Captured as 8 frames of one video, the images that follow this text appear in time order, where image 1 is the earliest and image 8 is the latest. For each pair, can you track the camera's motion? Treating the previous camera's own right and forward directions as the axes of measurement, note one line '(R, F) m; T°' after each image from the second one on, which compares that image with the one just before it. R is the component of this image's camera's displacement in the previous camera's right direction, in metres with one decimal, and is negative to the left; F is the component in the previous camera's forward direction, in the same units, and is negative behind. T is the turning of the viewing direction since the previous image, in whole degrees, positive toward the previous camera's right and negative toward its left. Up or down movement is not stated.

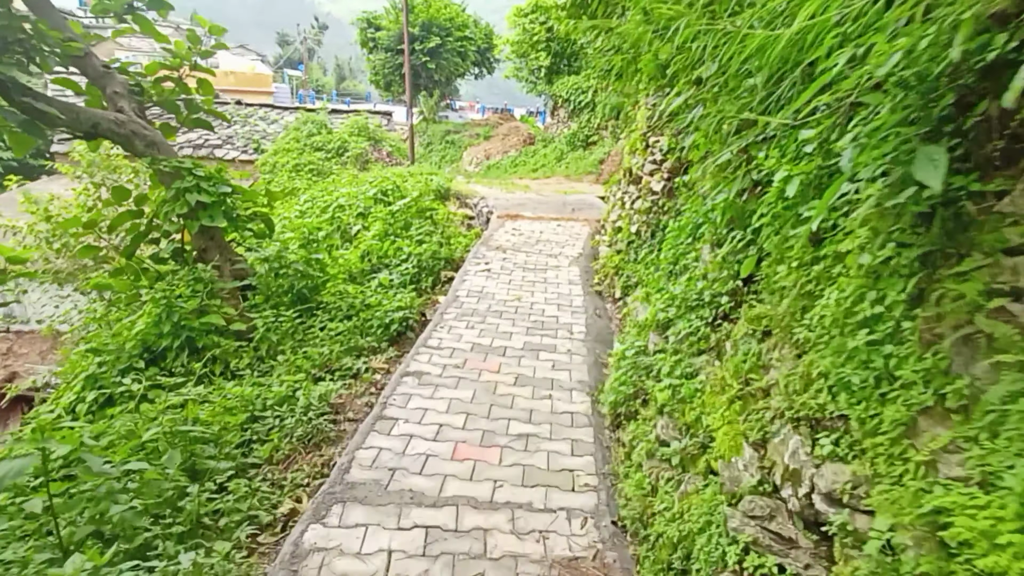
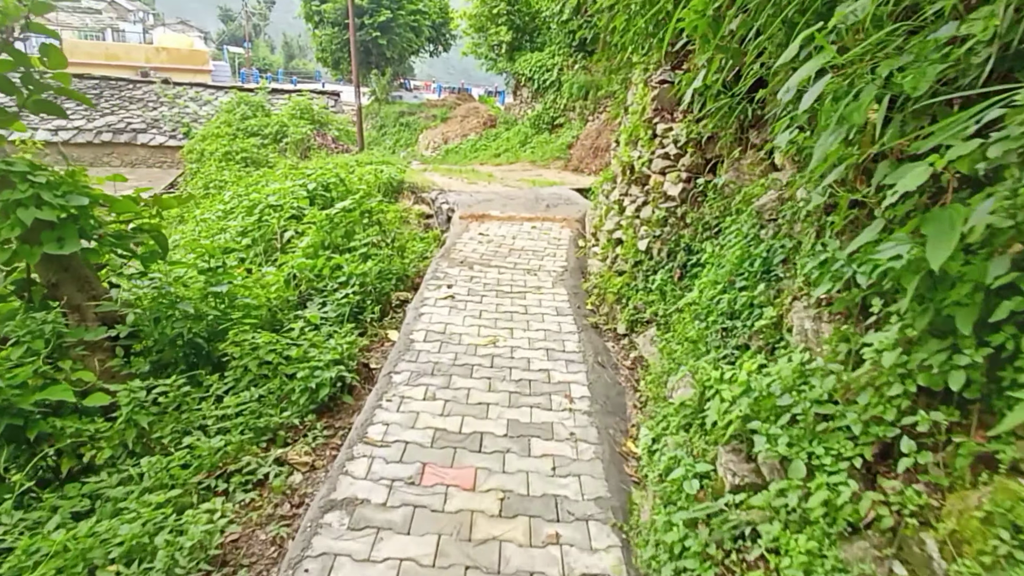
(-0.1, +1.1) m; +3°
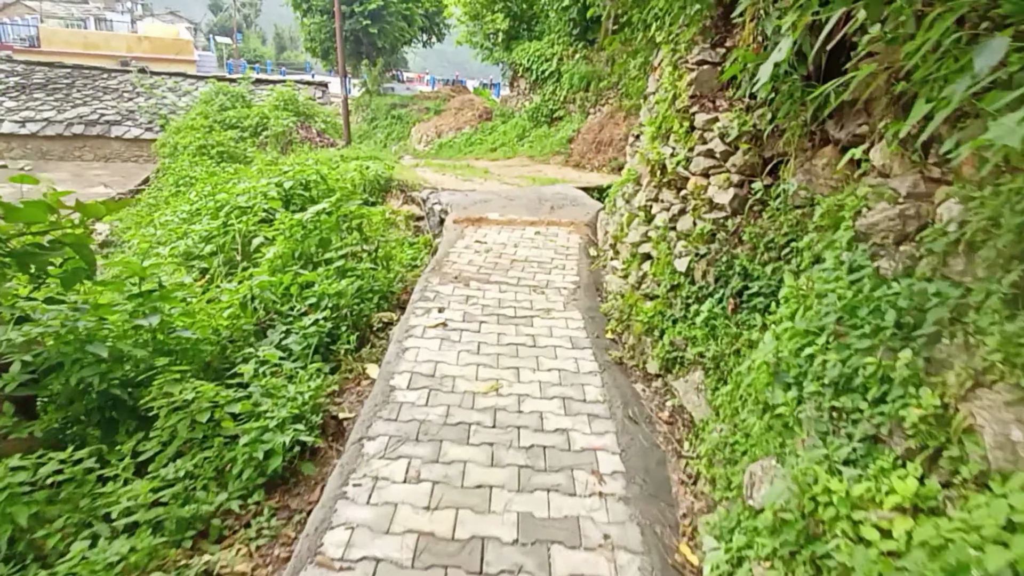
(0.0, +0.7) m; 0°
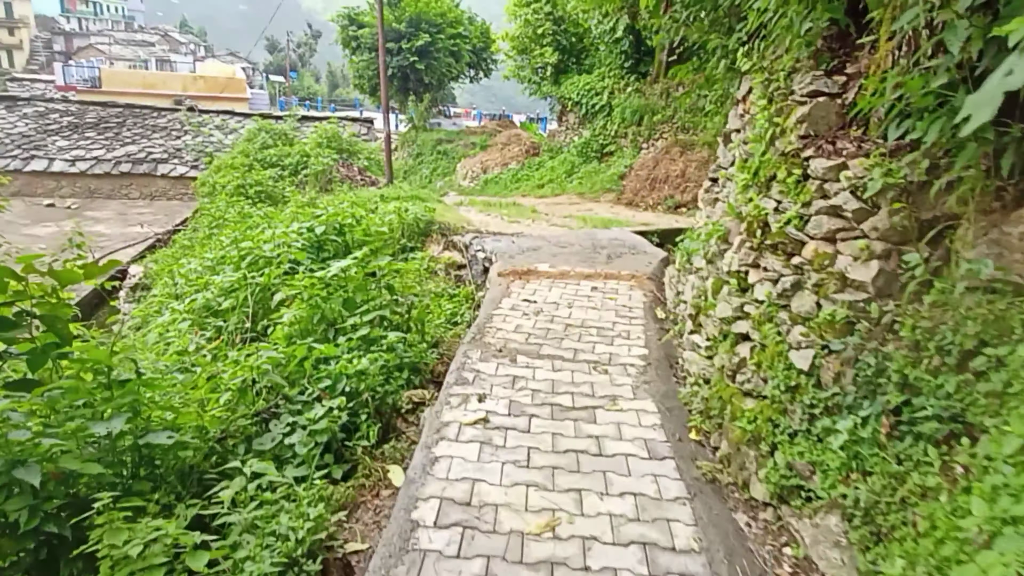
(-0.1, +0.6) m; -4°
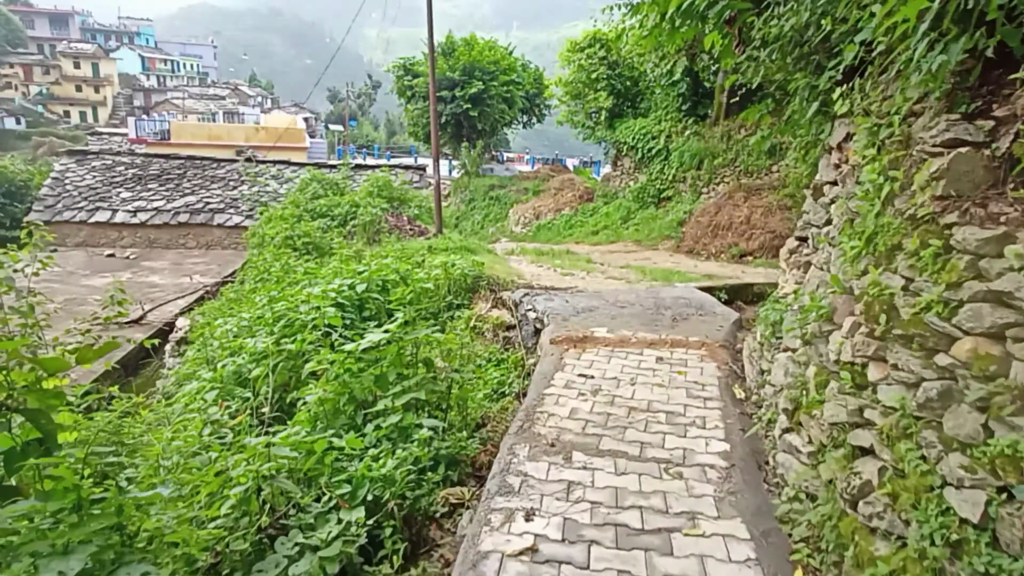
(0.0, +0.4) m; -5°
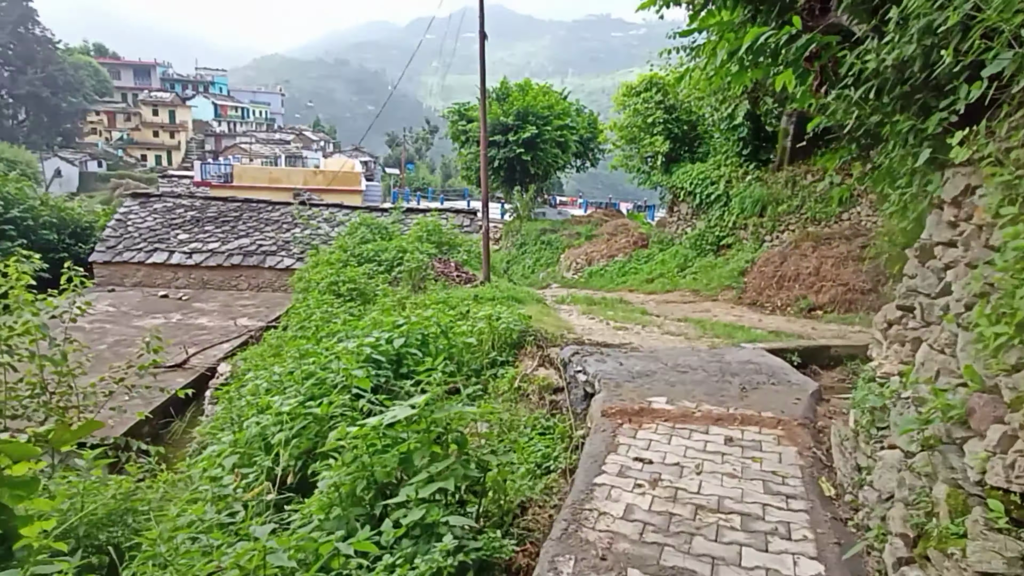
(0.0, +0.4) m; -5°
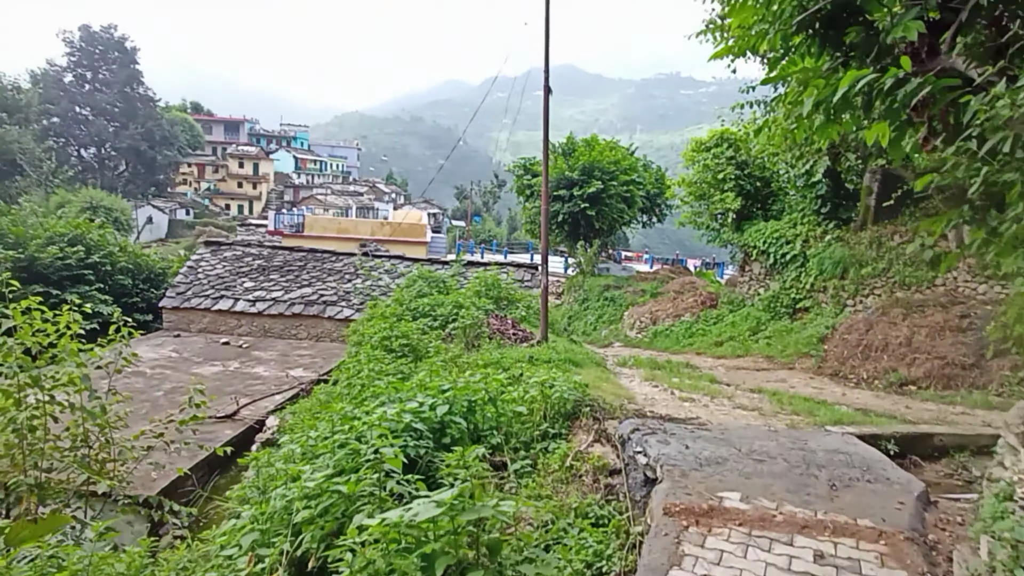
(+0.1, +0.4) m; -6°
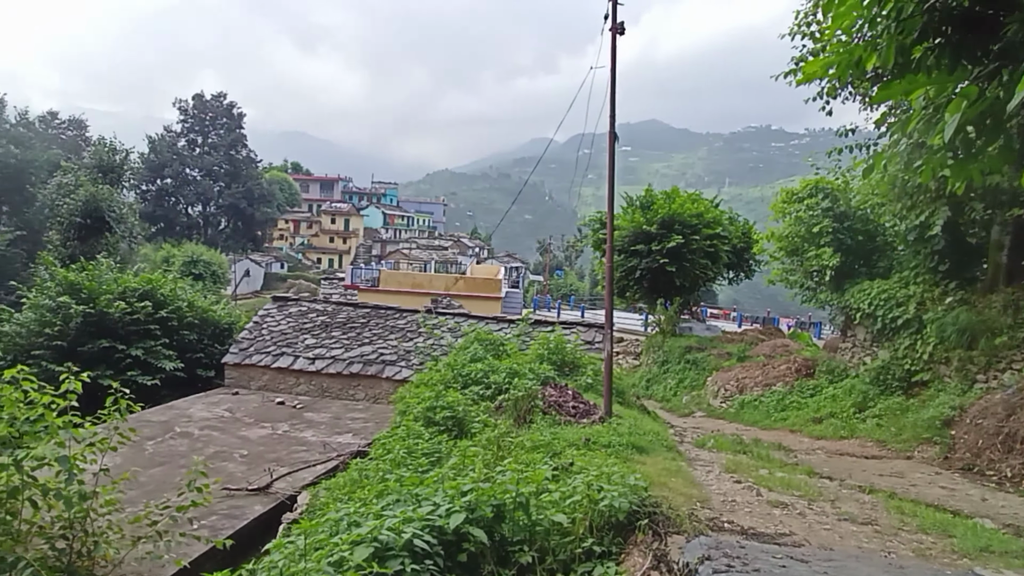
(+0.3, +0.9) m; -7°
